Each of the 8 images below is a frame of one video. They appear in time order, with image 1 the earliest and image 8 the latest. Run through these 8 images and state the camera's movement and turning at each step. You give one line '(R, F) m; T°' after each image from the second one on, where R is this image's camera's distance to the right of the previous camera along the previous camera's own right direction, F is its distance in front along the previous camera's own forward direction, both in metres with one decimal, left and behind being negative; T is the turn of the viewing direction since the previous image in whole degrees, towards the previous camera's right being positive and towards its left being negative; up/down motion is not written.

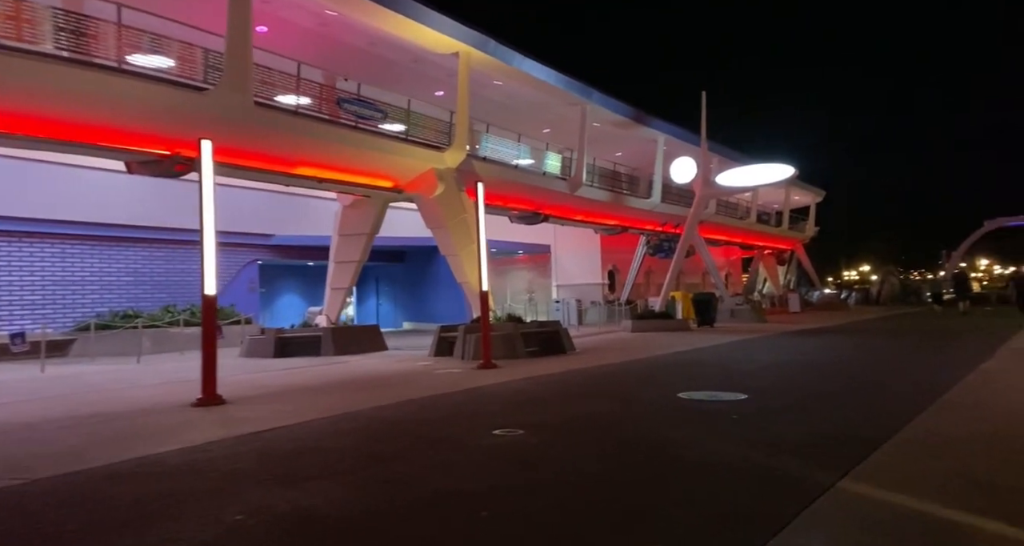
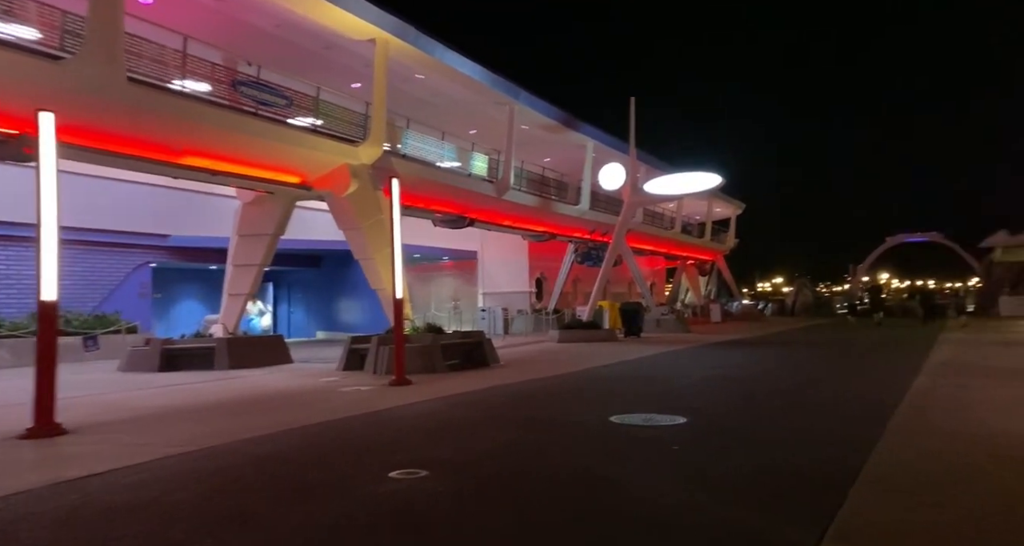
(+0.3, +1.5) m; +7°
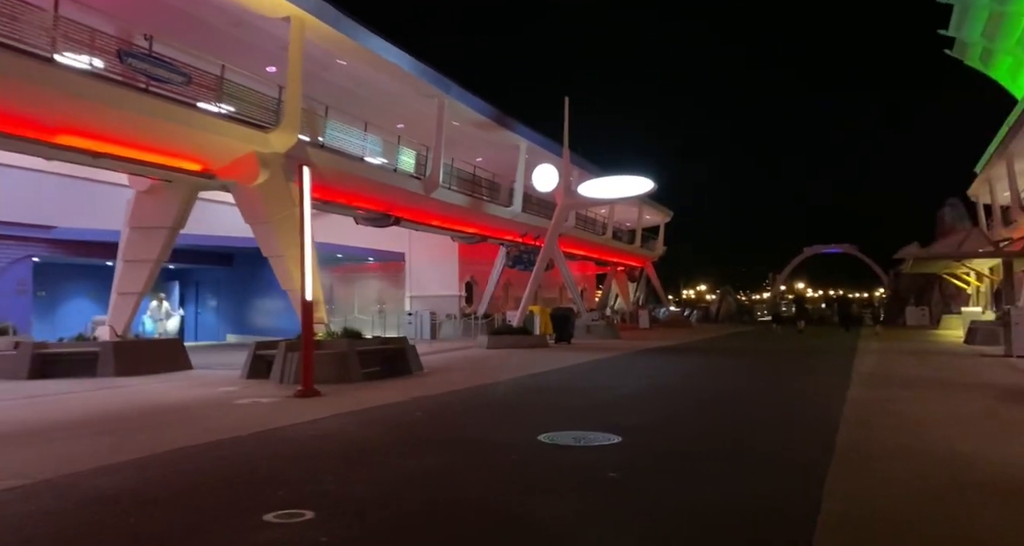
(+0.2, +1.1) m; +7°
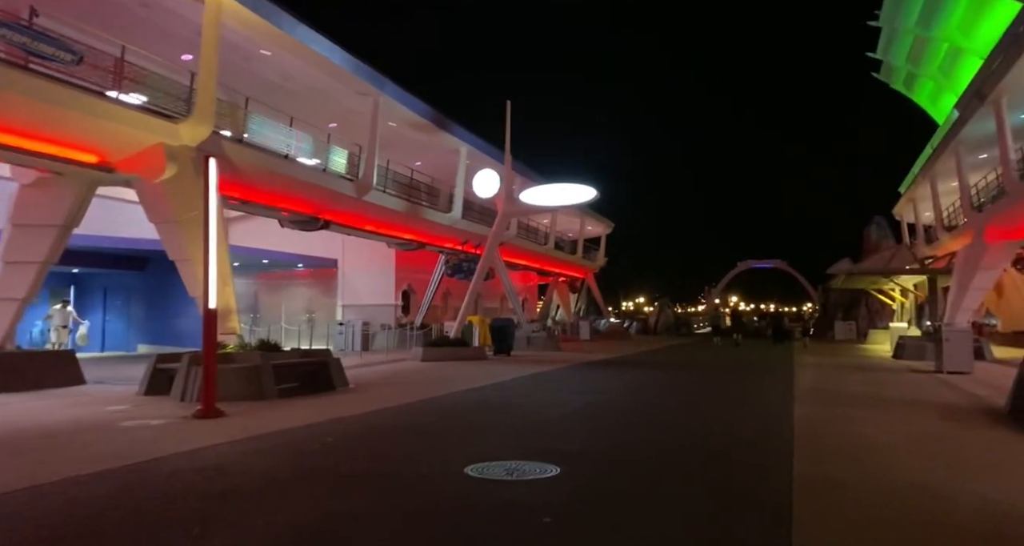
(+0.2, +1.0) m; +6°
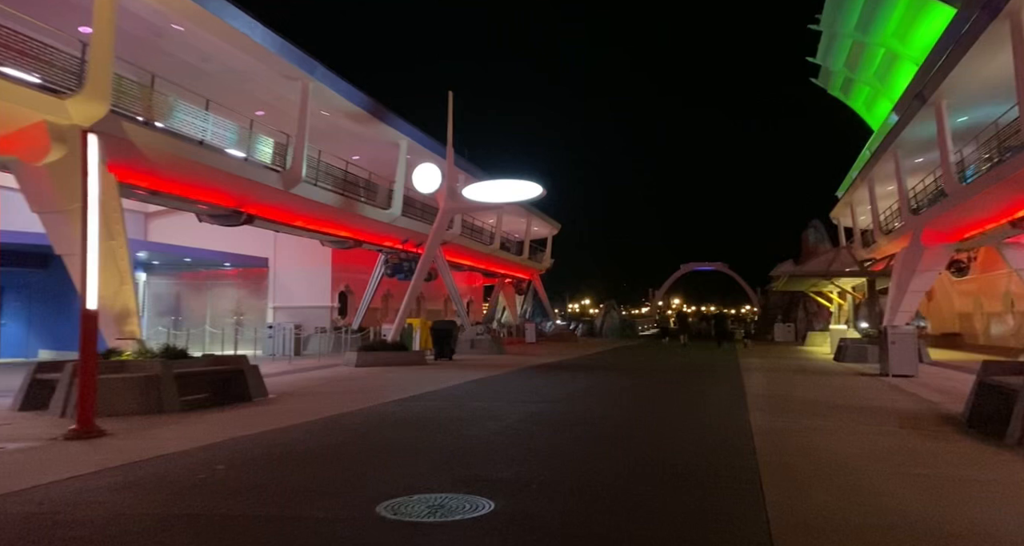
(+0.2, +1.1) m; +5°
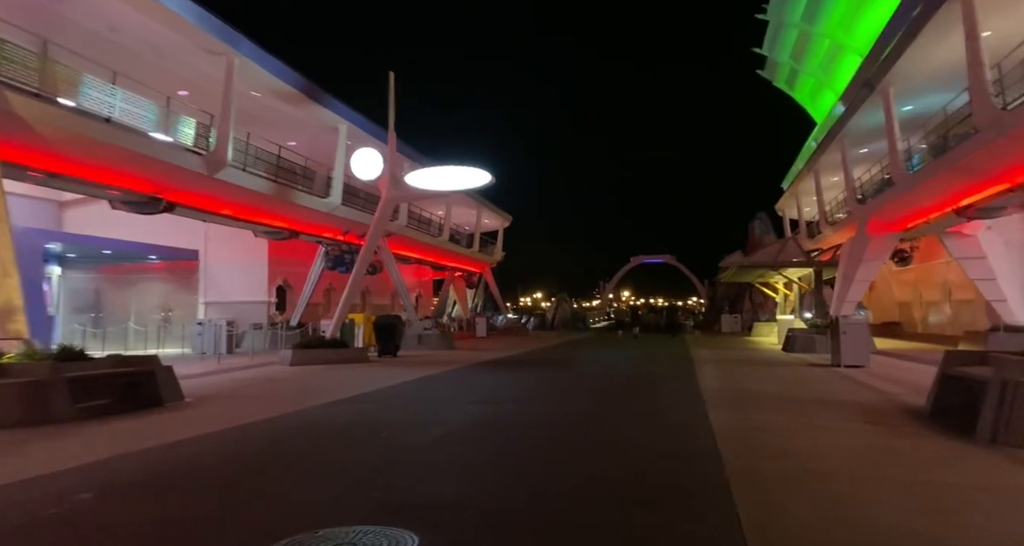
(+0.2, +1.0) m; +5°
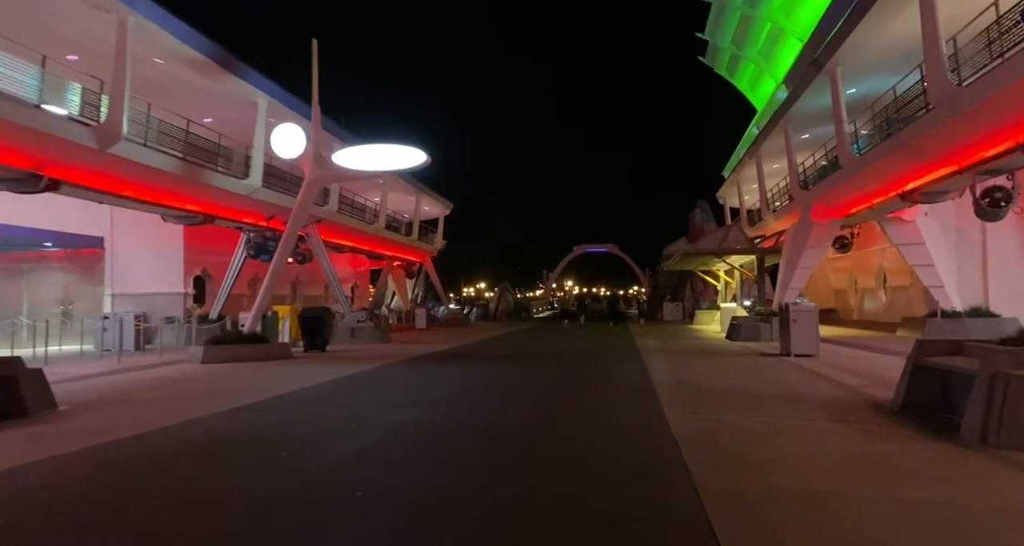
(+0.2, +1.3) m; +6°
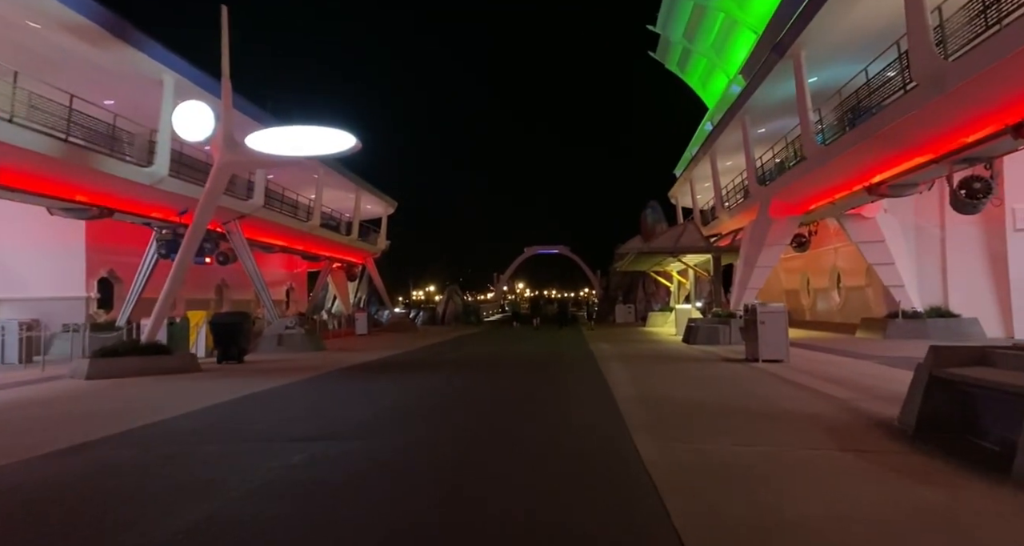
(+0.3, +1.8) m; +5°
